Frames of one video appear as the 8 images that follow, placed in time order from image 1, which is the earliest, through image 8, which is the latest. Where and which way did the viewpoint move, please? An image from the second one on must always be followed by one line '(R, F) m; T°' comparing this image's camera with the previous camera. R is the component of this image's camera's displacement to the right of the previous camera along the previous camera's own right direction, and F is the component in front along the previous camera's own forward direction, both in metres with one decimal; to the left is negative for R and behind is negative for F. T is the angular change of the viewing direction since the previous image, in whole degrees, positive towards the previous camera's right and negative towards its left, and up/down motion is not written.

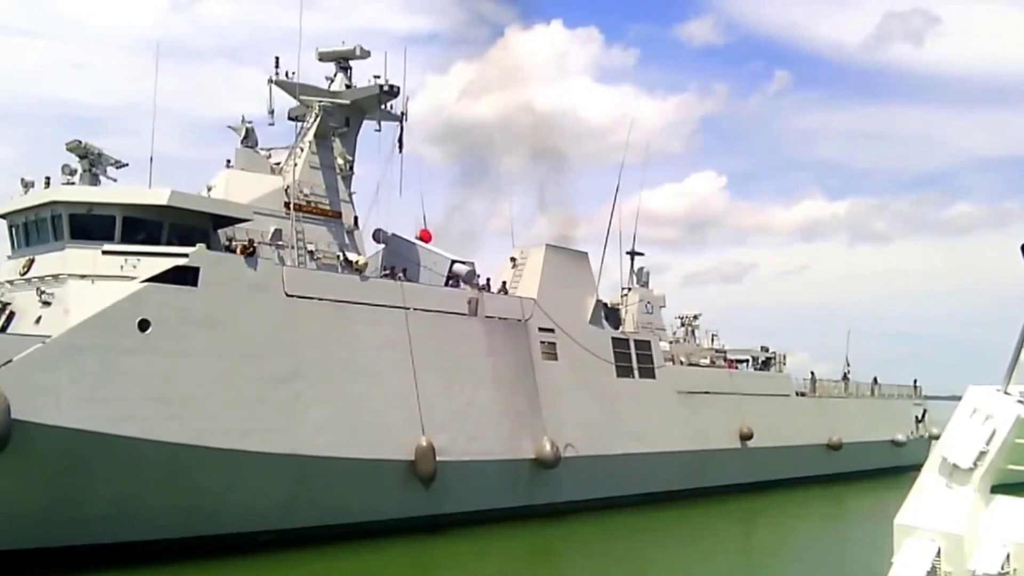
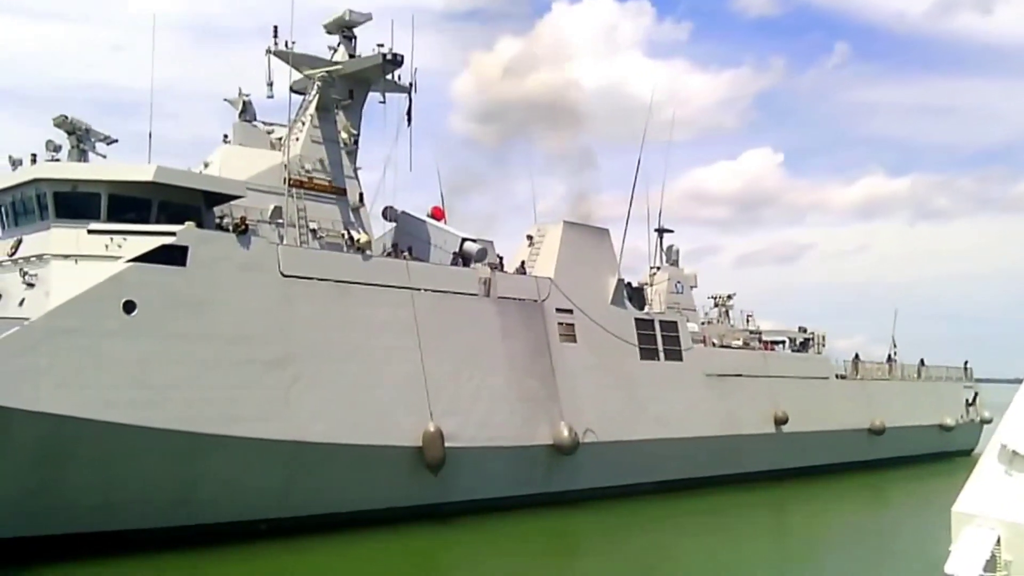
(+0.5, +0.6) m; -3°
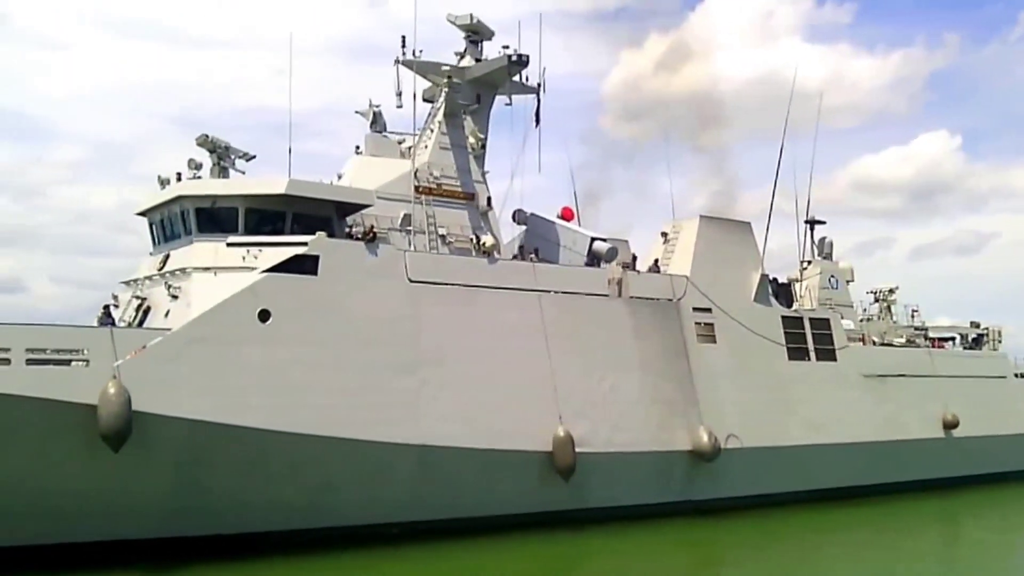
(+0.4, +0.2) m; -10°
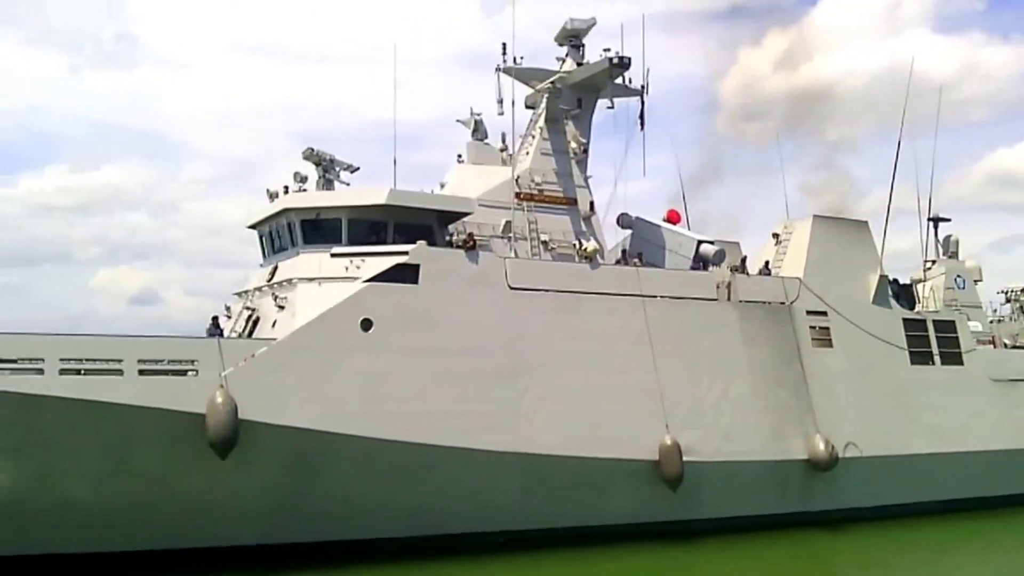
(+0.2, +0.1) m; -7°
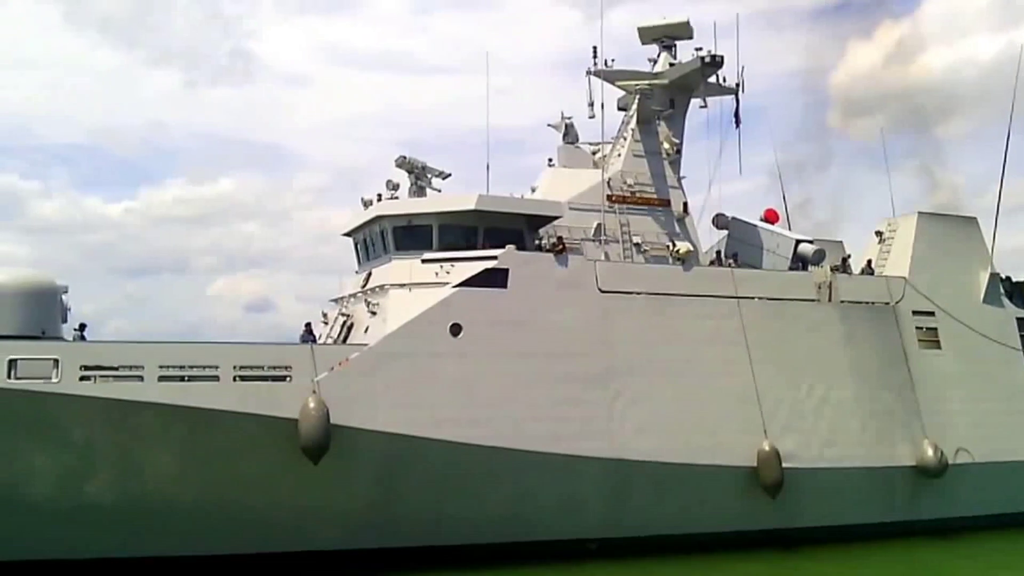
(+0.2, +0.1) m; -6°
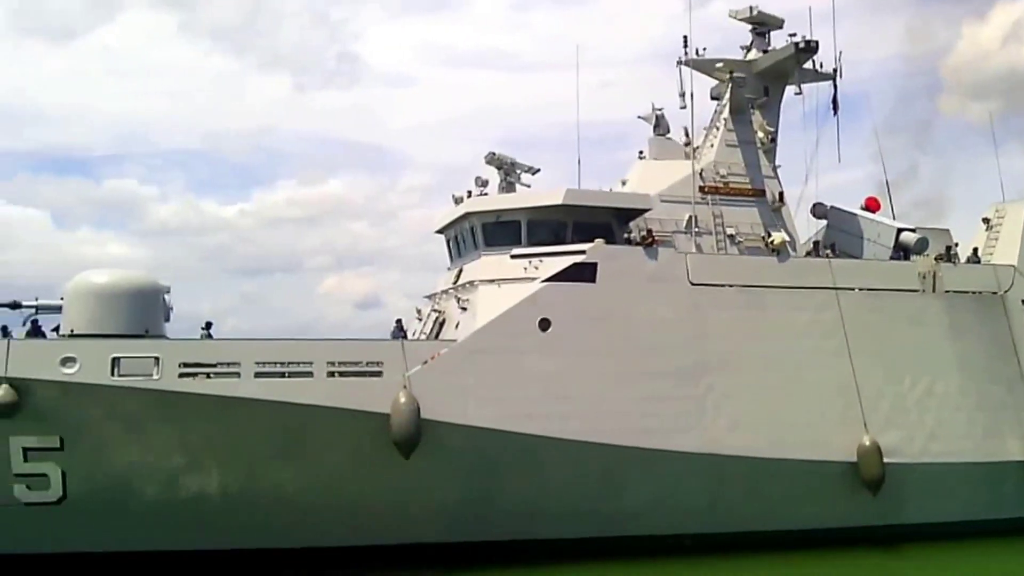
(+0.1, 0.0) m; -6°
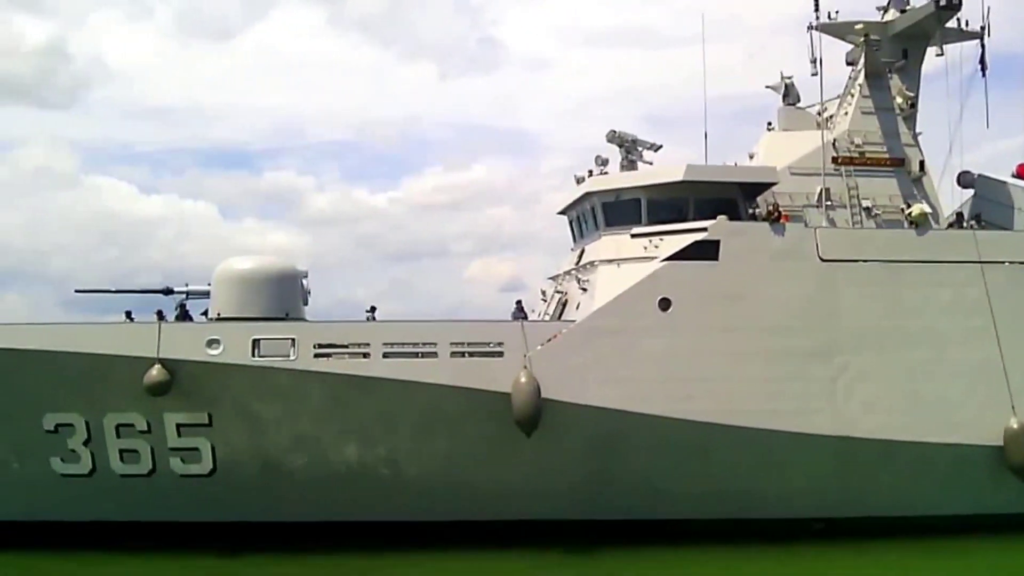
(+0.2, 0.0) m; -9°
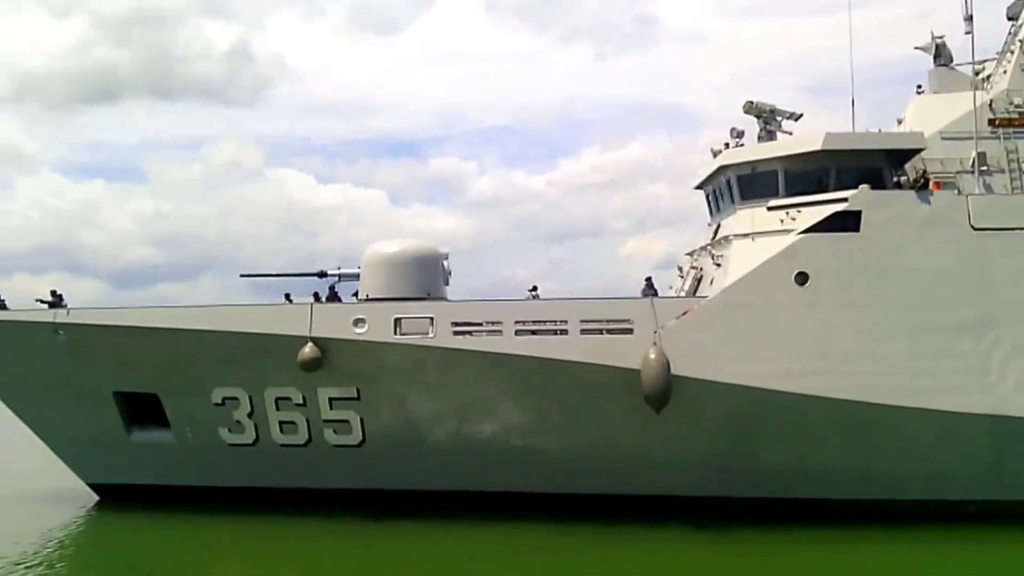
(+0.2, -0.1) m; -9°
